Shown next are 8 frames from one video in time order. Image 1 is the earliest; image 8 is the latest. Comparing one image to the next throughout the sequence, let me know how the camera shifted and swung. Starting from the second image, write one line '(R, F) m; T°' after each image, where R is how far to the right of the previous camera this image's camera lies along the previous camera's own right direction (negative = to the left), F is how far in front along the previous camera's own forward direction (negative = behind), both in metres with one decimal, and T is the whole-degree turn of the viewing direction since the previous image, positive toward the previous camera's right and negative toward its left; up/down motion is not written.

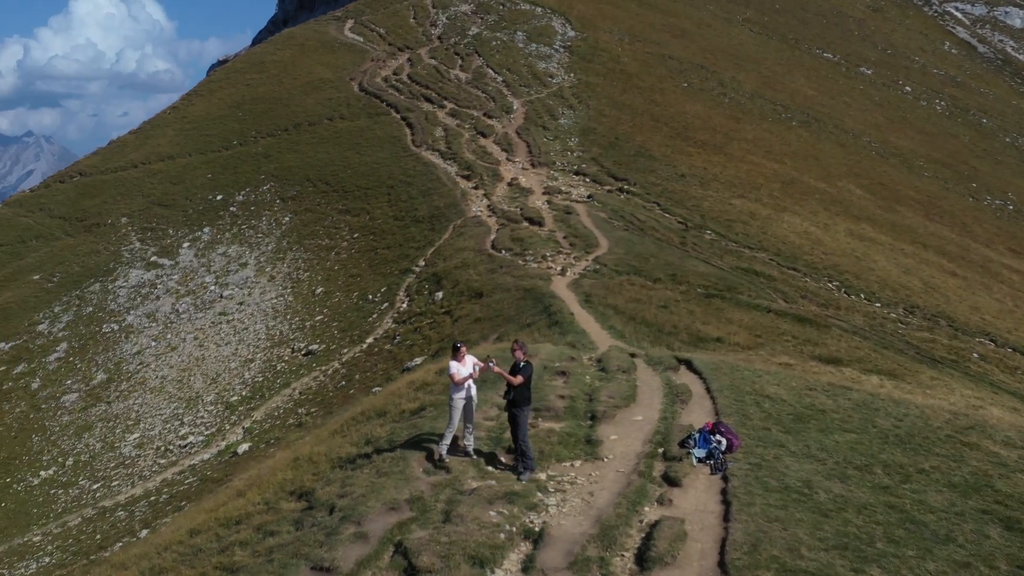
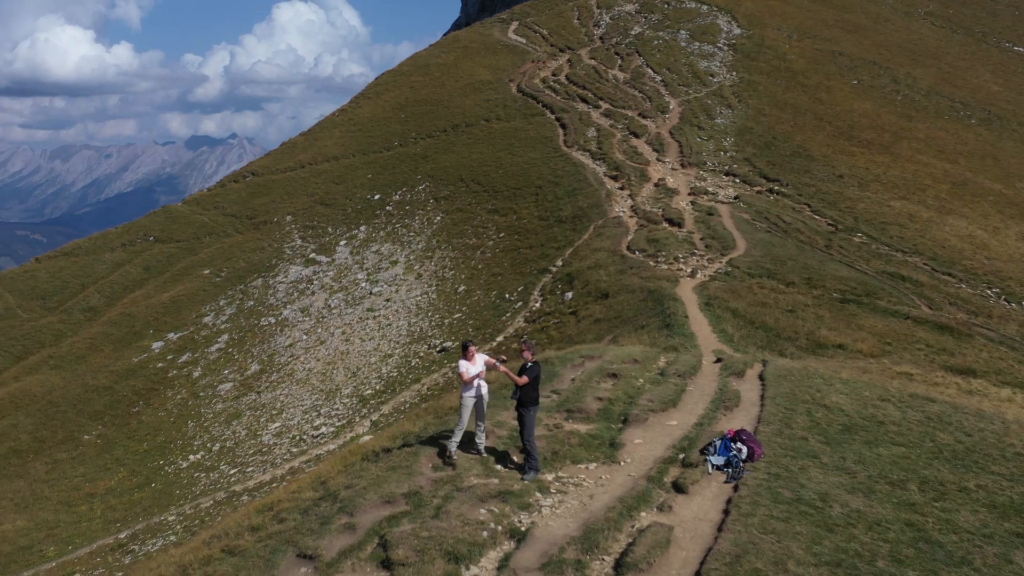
(+1.9, +0.1) m; -9°
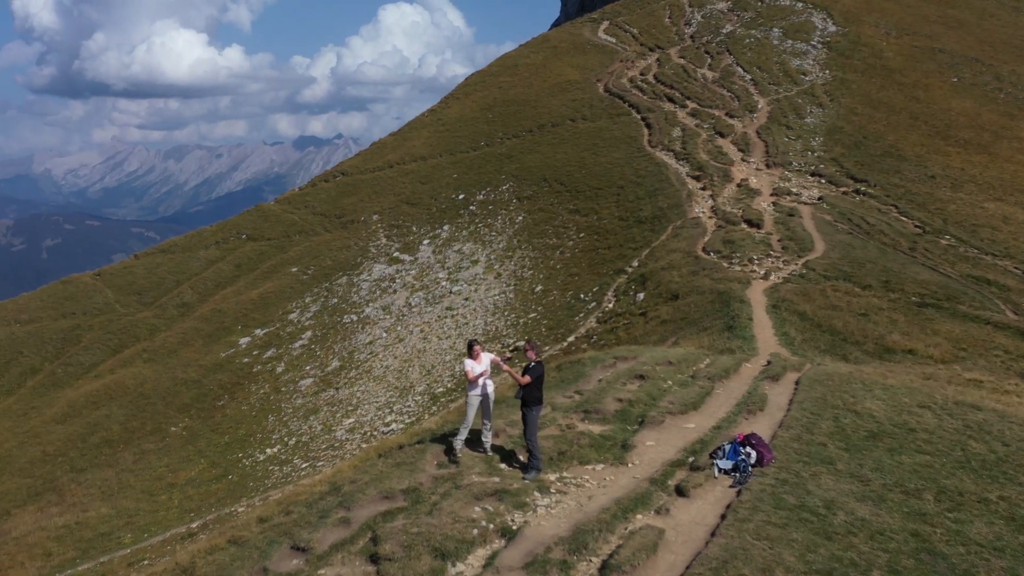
(+1.1, 0.0) m; -5°
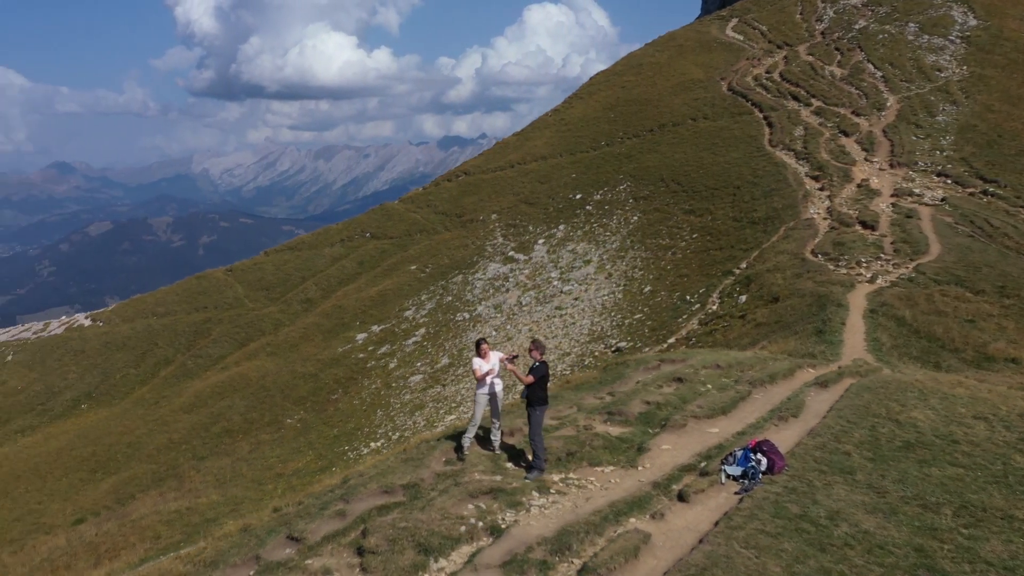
(+1.5, 0.0) m; -7°
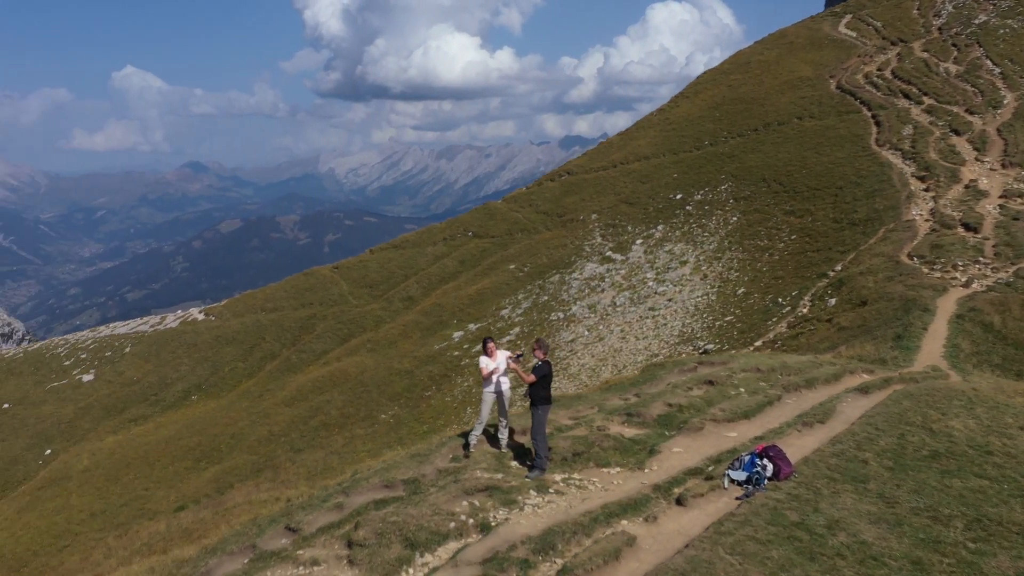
(+1.3, 0.0) m; -6°
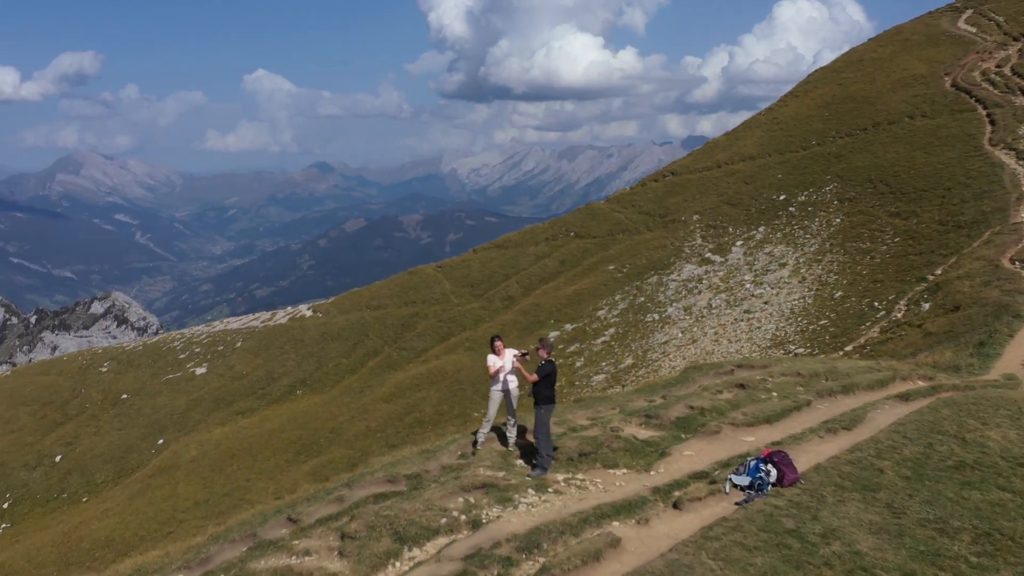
(+1.3, 0.0) m; -6°
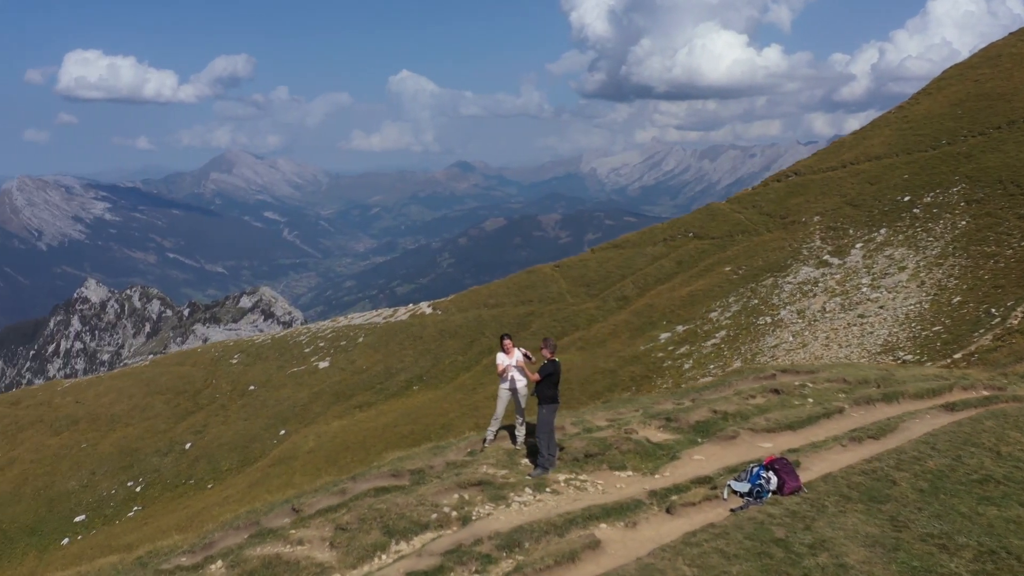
(+1.5, 0.0) m; -7°
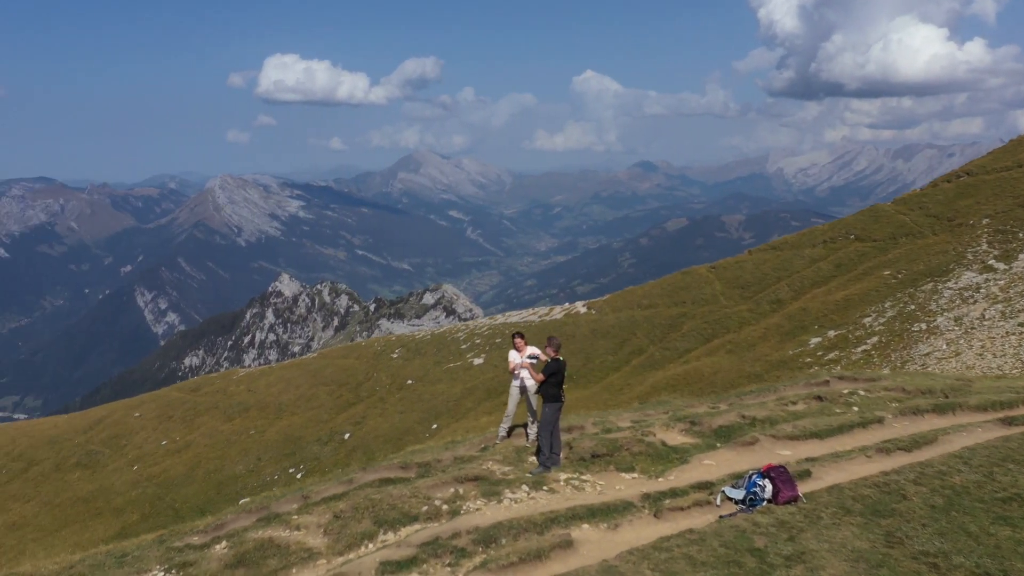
(+2.0, +0.1) m; -9°
